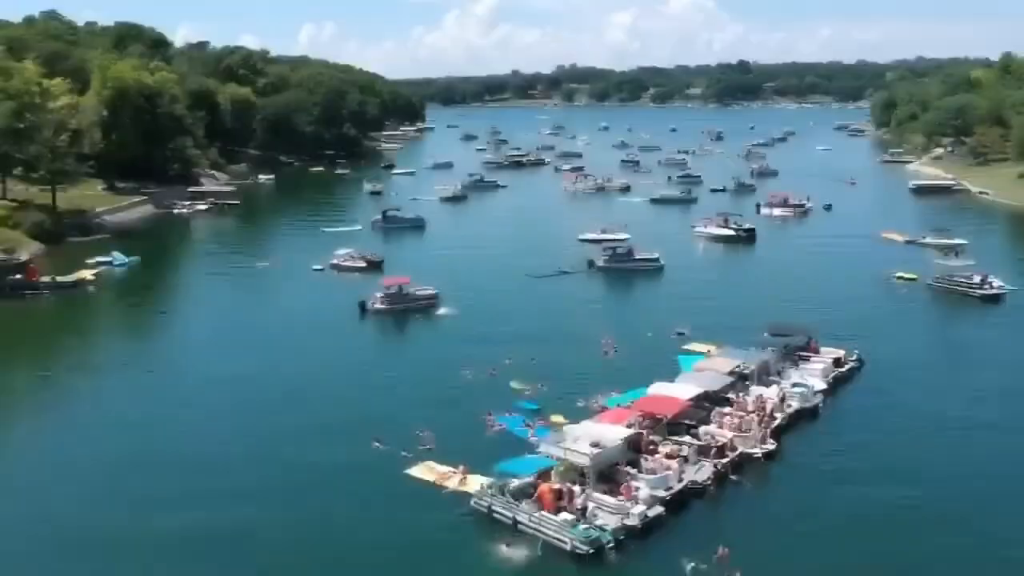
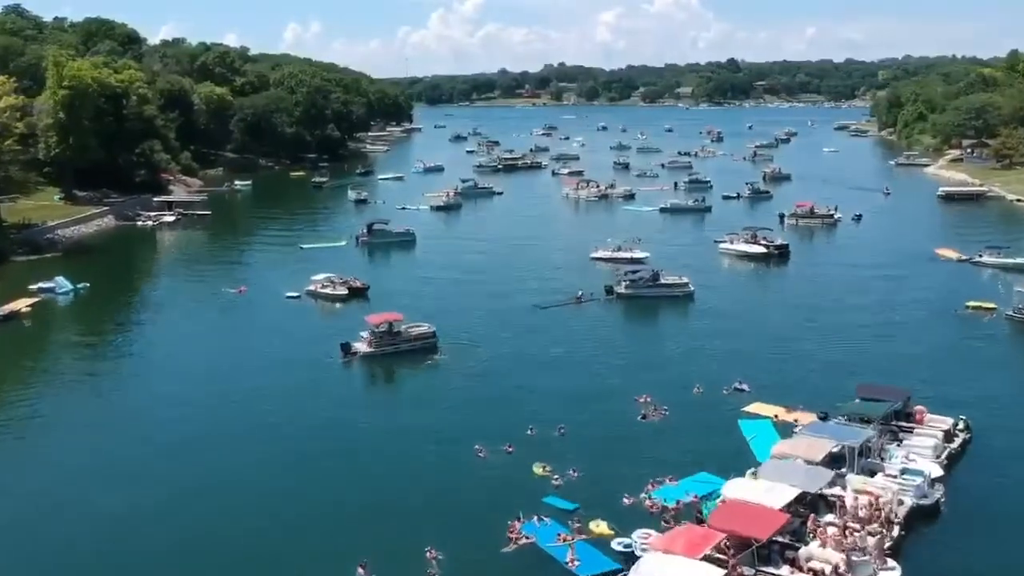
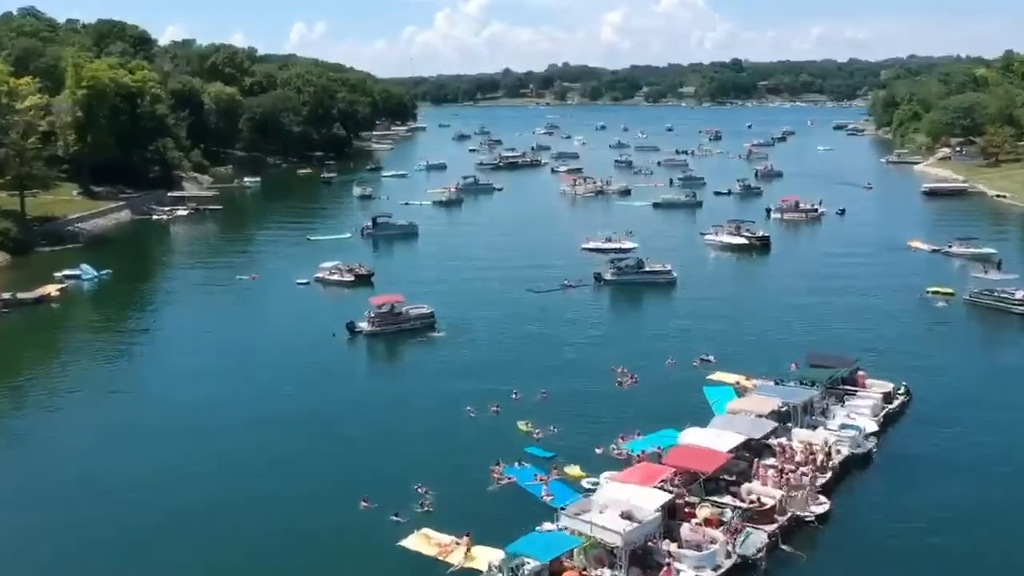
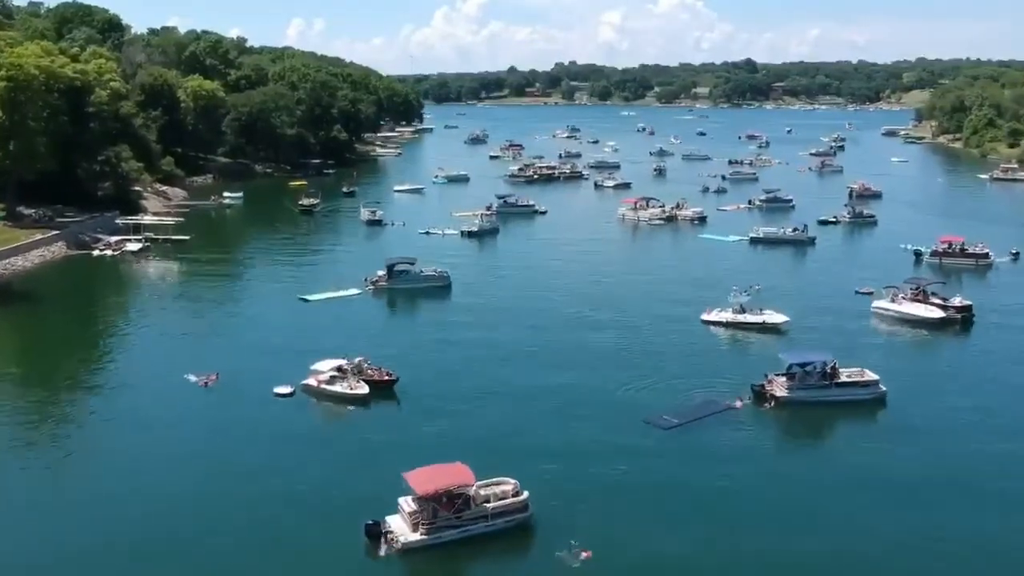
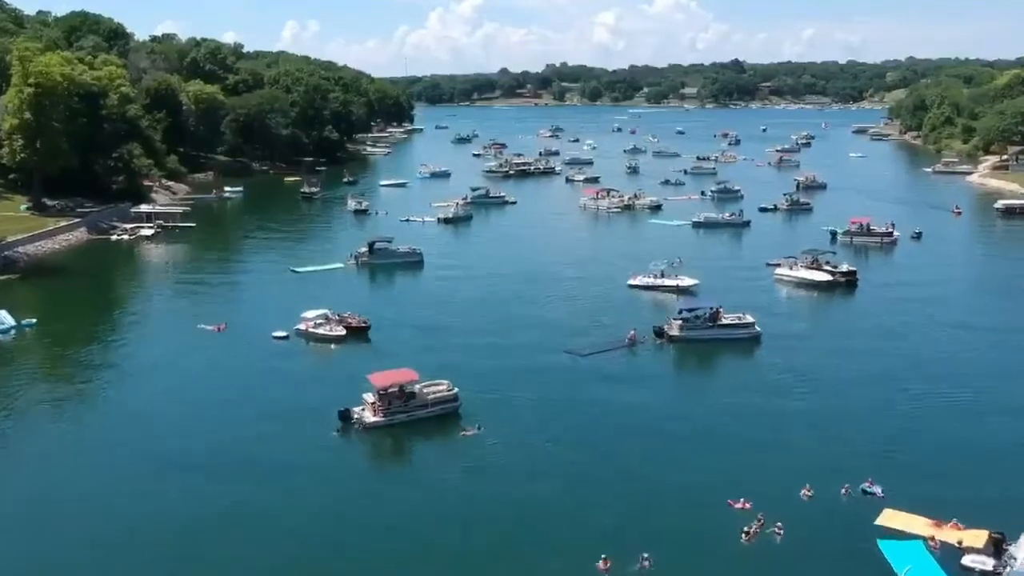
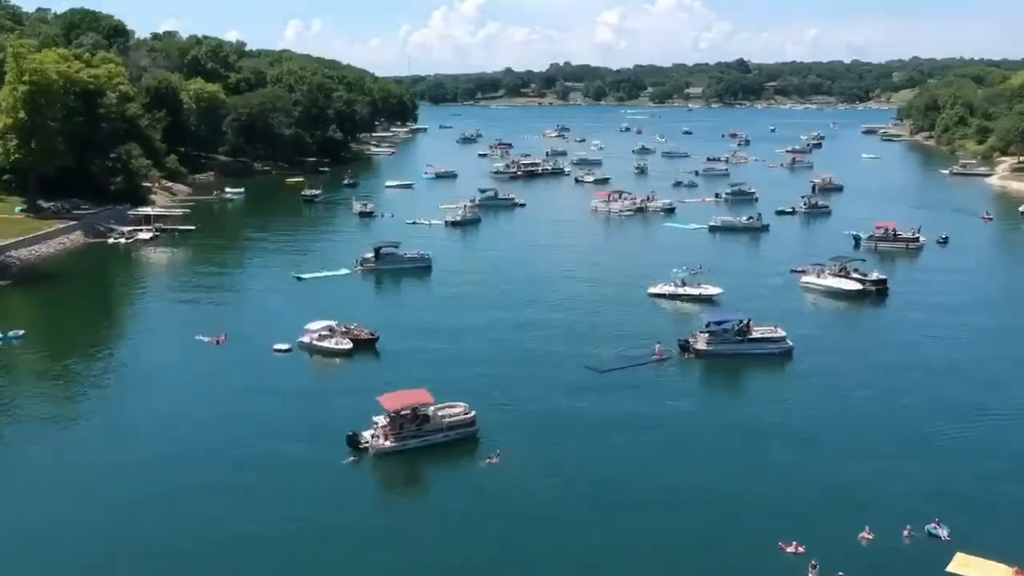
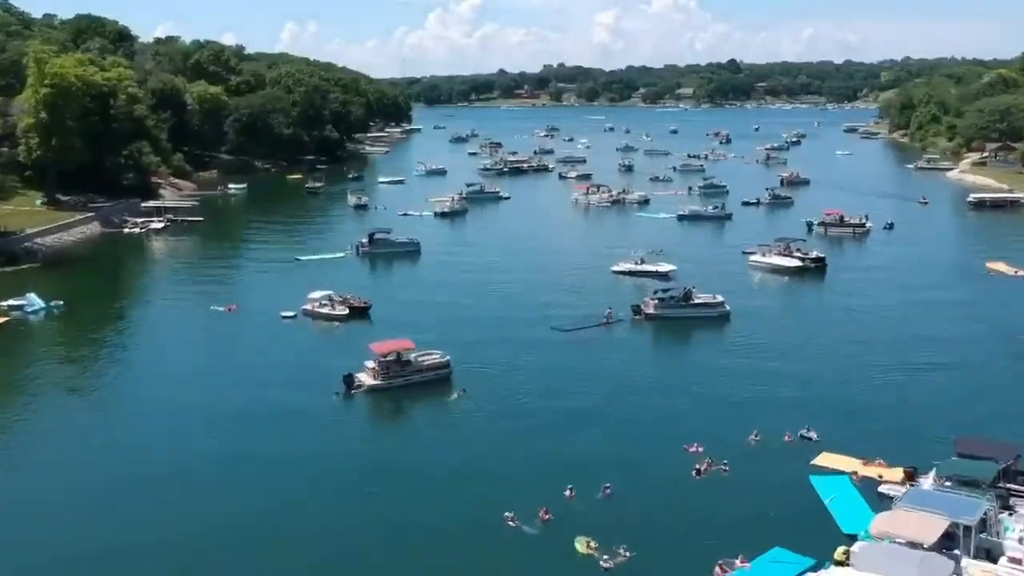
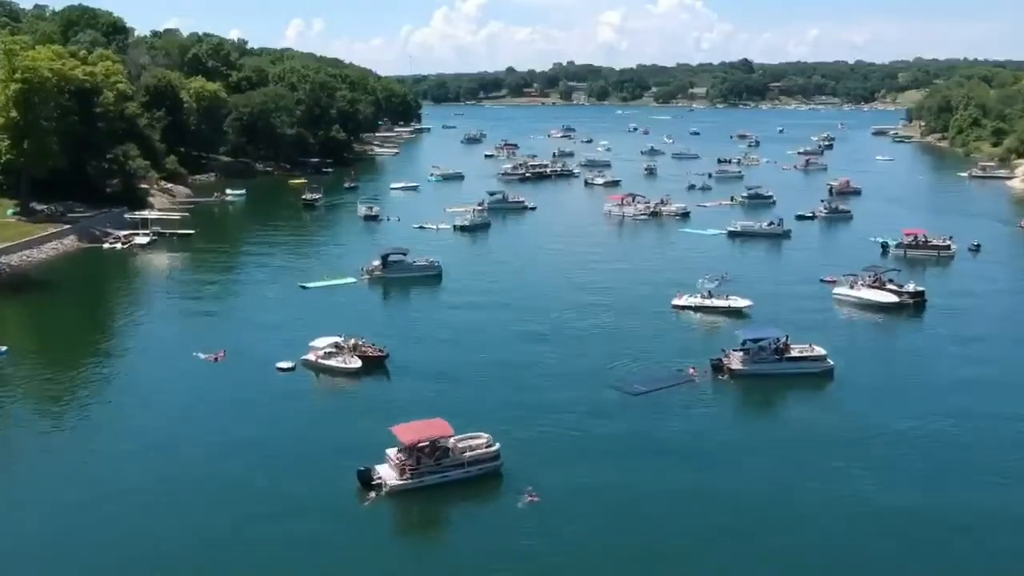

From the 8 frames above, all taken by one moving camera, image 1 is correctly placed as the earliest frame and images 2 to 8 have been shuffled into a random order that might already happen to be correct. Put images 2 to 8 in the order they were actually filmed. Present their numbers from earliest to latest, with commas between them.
3, 2, 7, 5, 6, 8, 4
